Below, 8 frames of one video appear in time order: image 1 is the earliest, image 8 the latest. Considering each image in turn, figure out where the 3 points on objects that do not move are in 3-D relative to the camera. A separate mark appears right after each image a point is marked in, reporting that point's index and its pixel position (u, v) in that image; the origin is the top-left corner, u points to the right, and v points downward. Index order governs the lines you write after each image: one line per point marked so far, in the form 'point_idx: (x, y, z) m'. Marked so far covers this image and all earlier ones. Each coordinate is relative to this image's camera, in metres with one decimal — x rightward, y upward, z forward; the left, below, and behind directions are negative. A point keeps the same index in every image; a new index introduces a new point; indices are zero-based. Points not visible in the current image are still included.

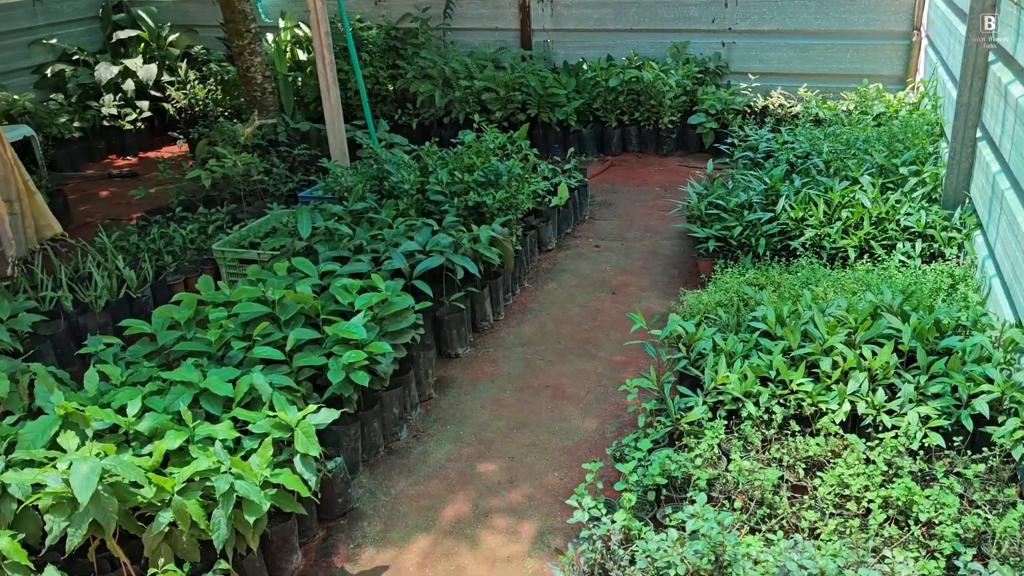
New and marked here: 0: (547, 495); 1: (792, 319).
0: (+0.1, -0.7, +2.8) m
1: (+1.1, -0.1, +3.2) m
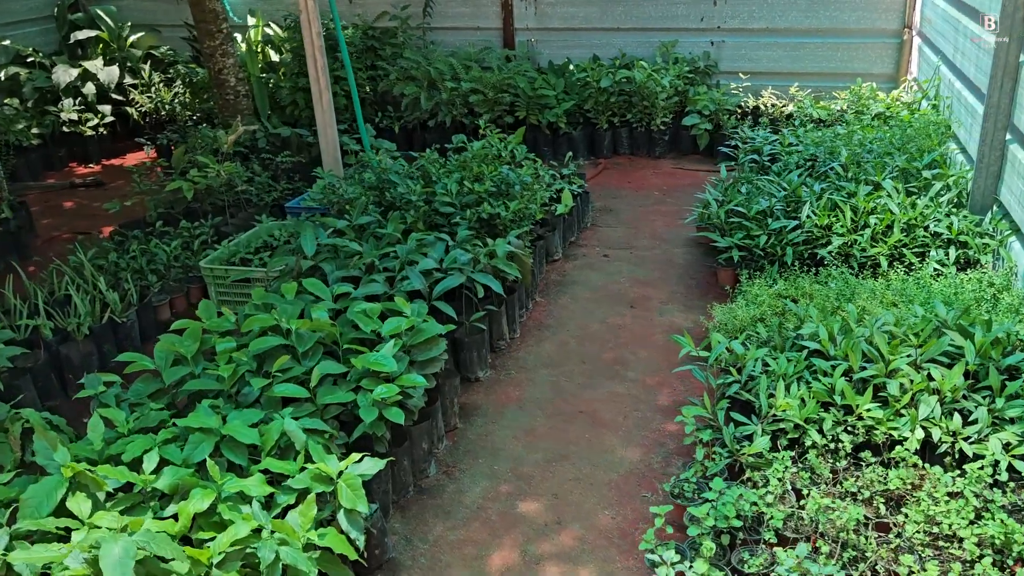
0: (+0.3, -0.8, +2.6) m
1: (+1.2, -0.2, +3.0) m
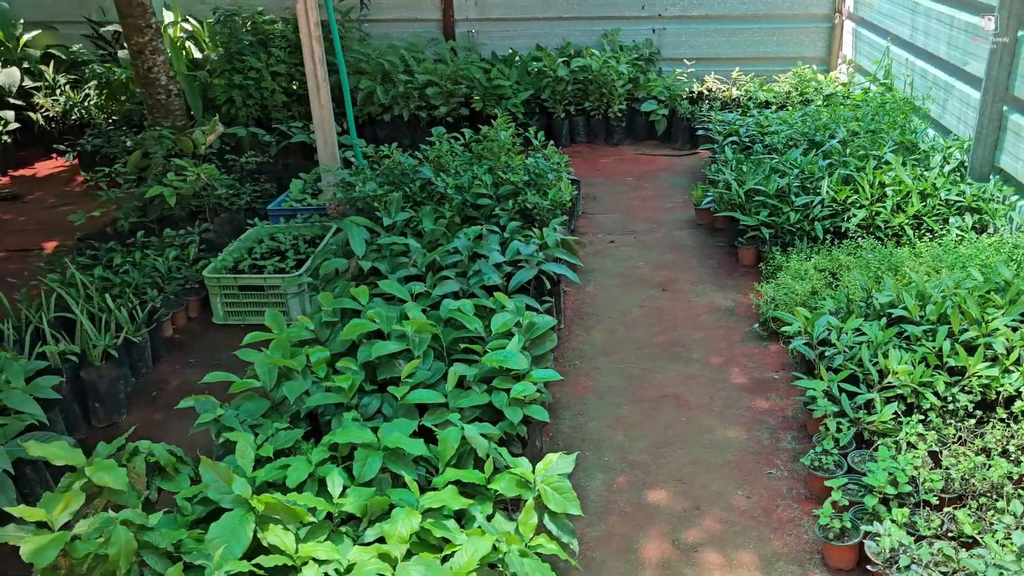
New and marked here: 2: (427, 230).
0: (+0.7, -0.7, +2.6) m
1: (+1.5, -0.1, +3.1) m
2: (-0.4, +0.3, +3.6) m
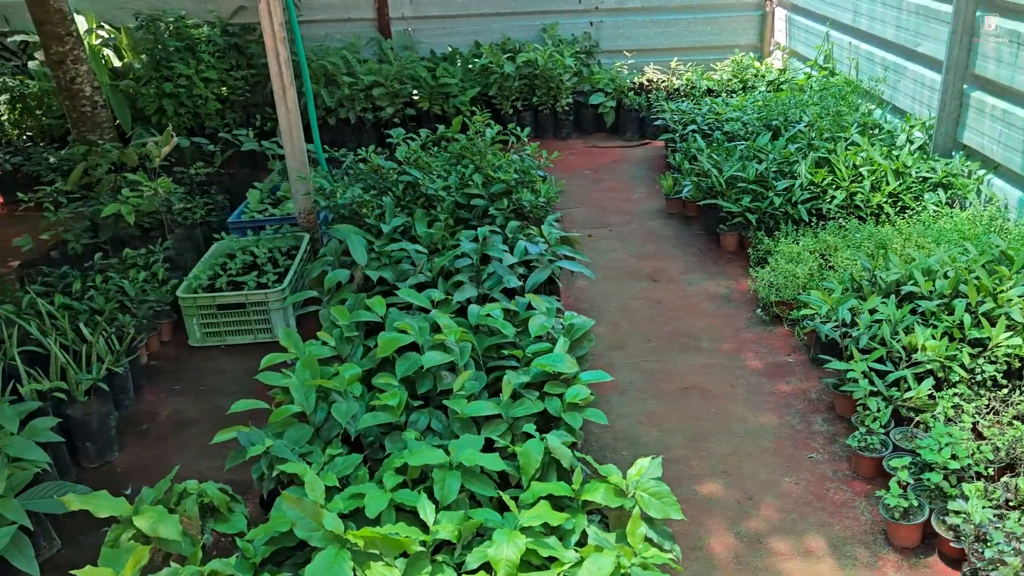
0: (+0.9, -0.7, +2.6) m
1: (+1.6, 0.0, +3.2) m
2: (-0.4, +0.2, +3.4) m
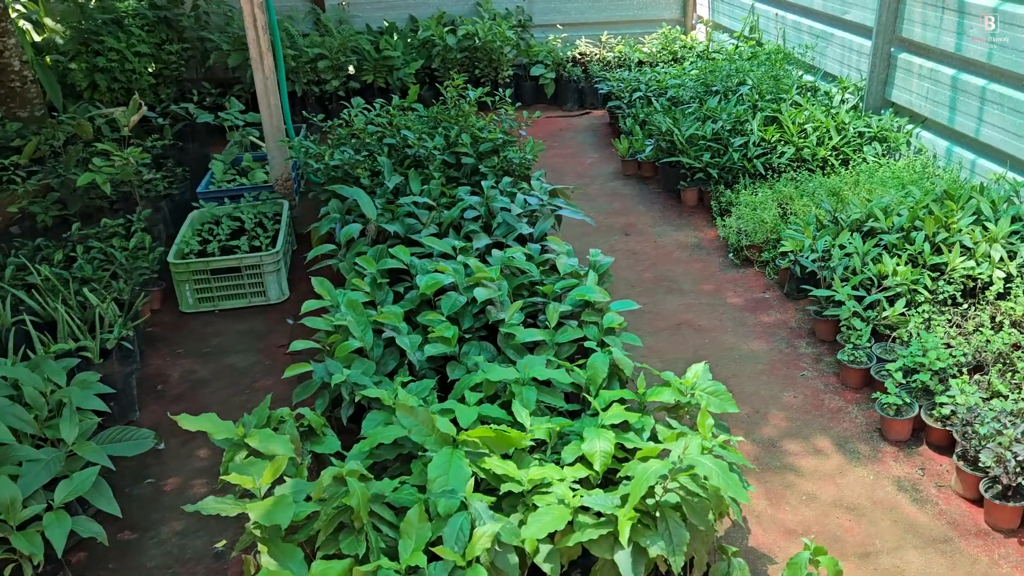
0: (+1.0, -0.4, +2.9) m
1: (+1.6, +0.3, +3.6) m
2: (-0.4, +0.4, +3.6) m
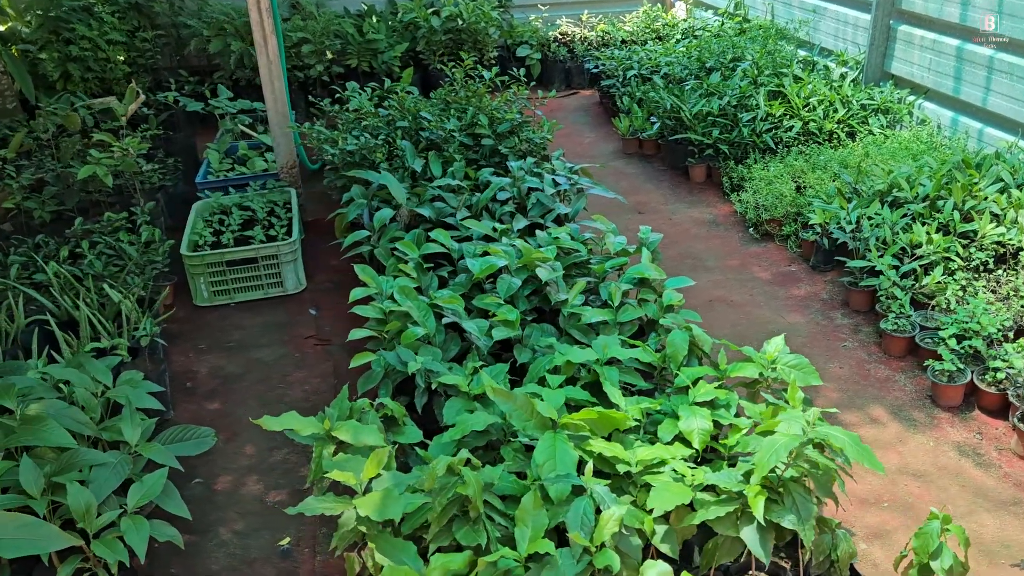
0: (+1.2, -0.3, +2.9) m
1: (+1.7, +0.4, +3.6) m
2: (-0.3, +0.5, +3.5) m
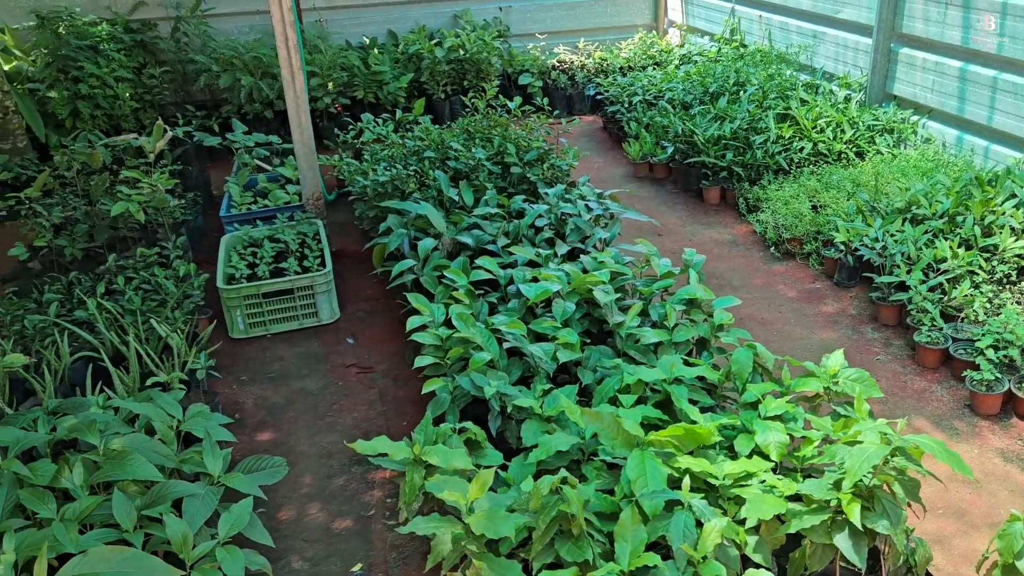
0: (+1.4, -0.4, +3.0) m
1: (+1.9, +0.4, +3.7) m
2: (-0.1, +0.4, +3.6) m
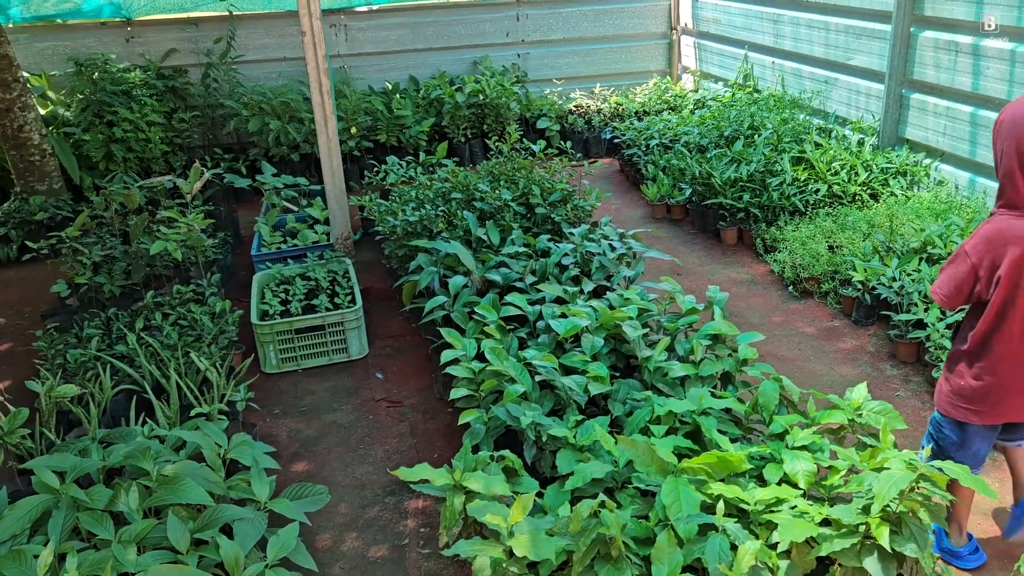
0: (+1.5, -0.5, +3.1) m
1: (+2.0, +0.2, +3.8) m
2: (0.0, +0.2, +3.7) m
